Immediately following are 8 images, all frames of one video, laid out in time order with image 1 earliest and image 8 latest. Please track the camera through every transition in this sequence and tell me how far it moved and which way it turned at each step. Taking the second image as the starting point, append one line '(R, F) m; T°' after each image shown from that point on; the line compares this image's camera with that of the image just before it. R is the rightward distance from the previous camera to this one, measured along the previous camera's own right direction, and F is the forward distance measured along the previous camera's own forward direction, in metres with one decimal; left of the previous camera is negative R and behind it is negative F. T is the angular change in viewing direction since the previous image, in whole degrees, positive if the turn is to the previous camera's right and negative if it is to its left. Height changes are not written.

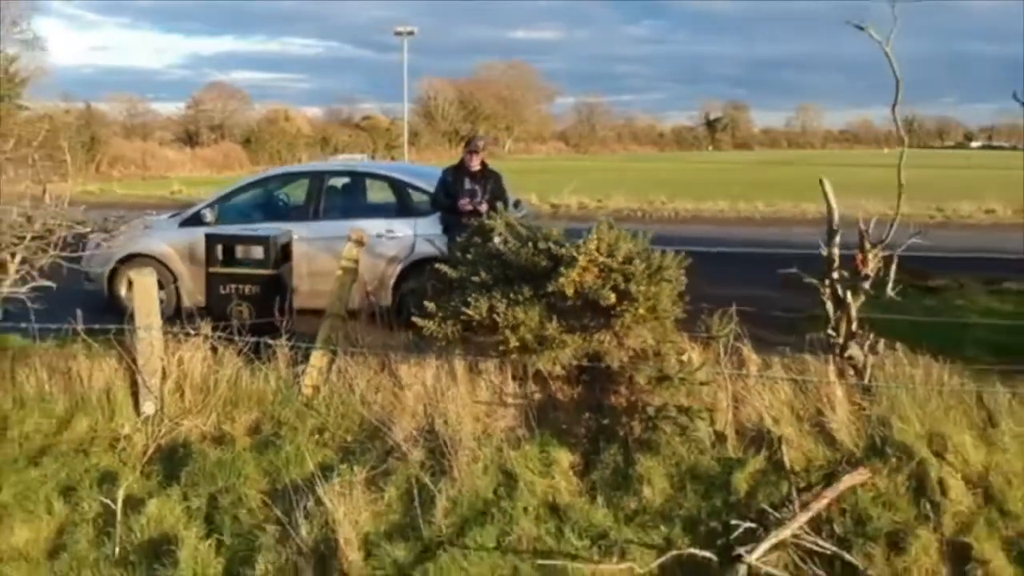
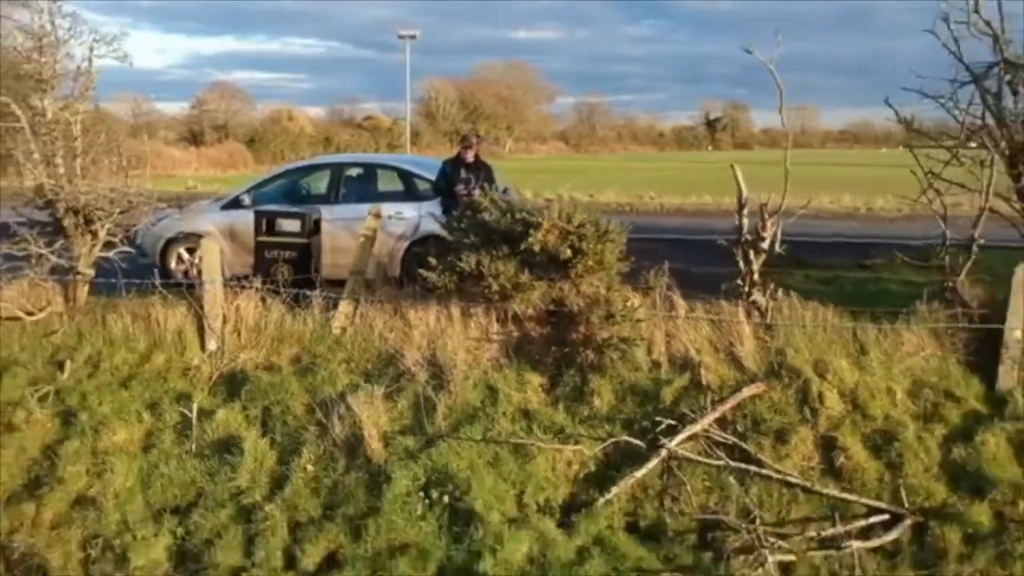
(+0.1, -1.5) m; 0°
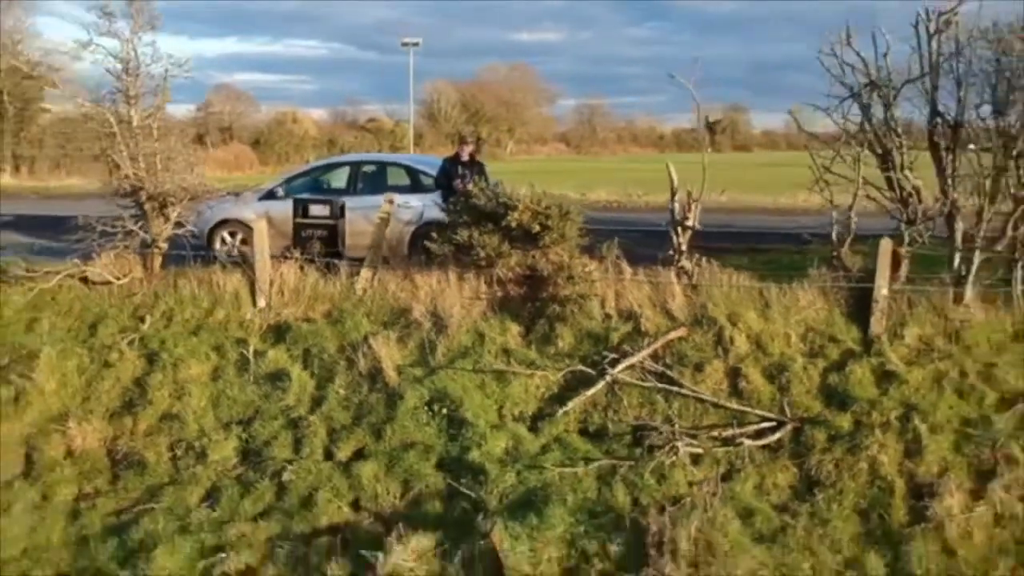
(+0.1, -1.9) m; 0°
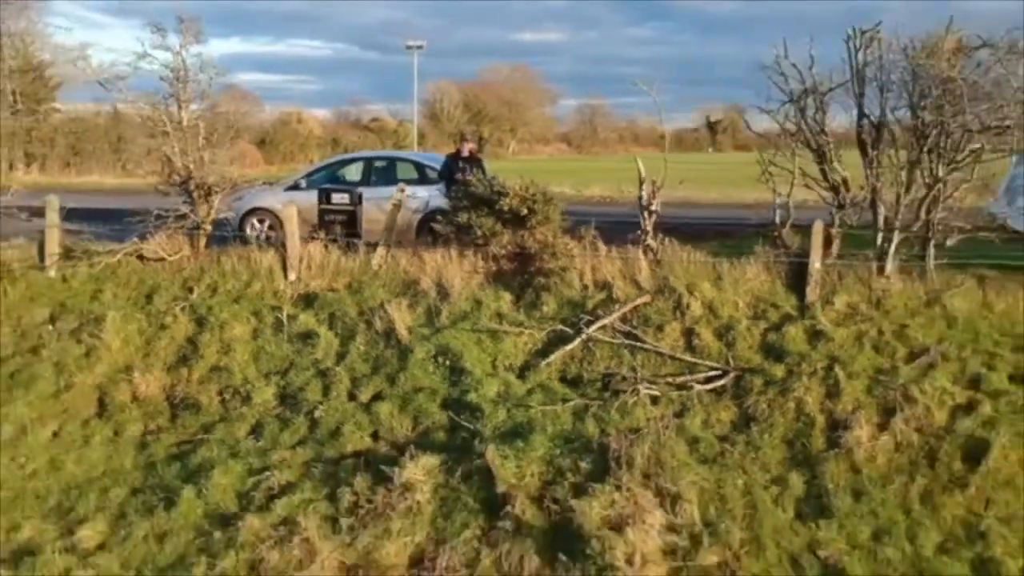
(+0.1, -1.6) m; 0°
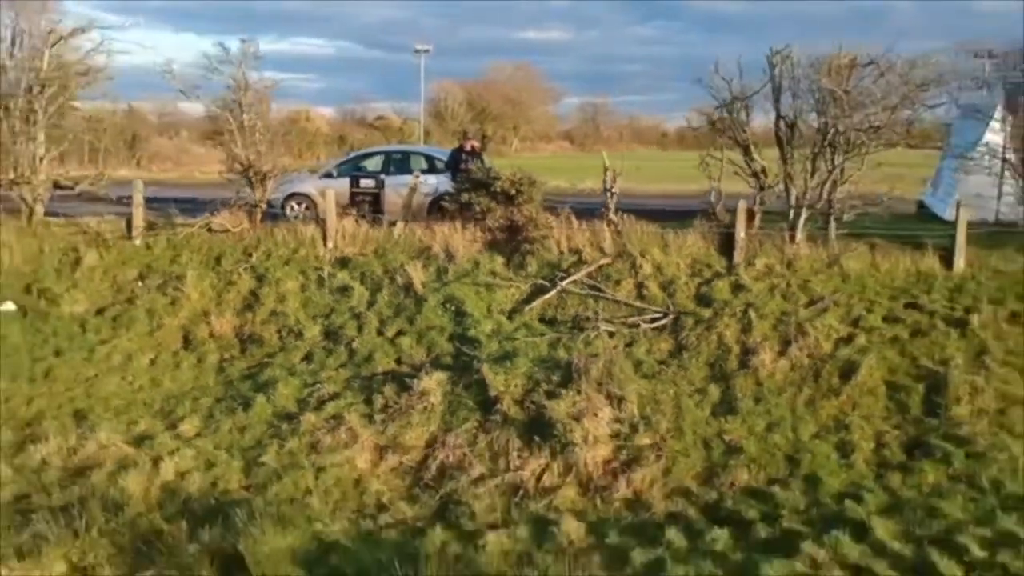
(+0.1, -2.7) m; 0°
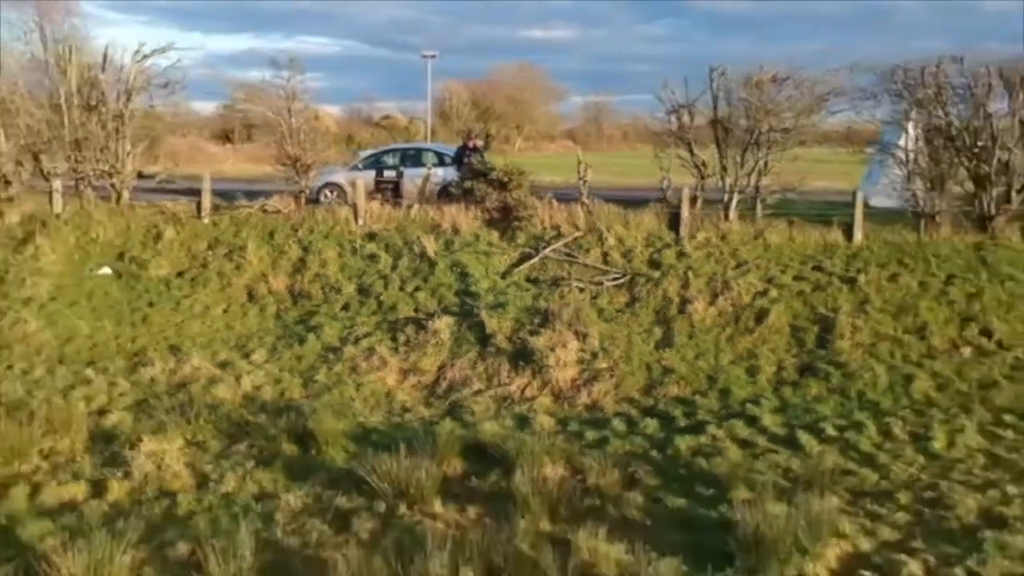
(+0.2, -3.3) m; 0°
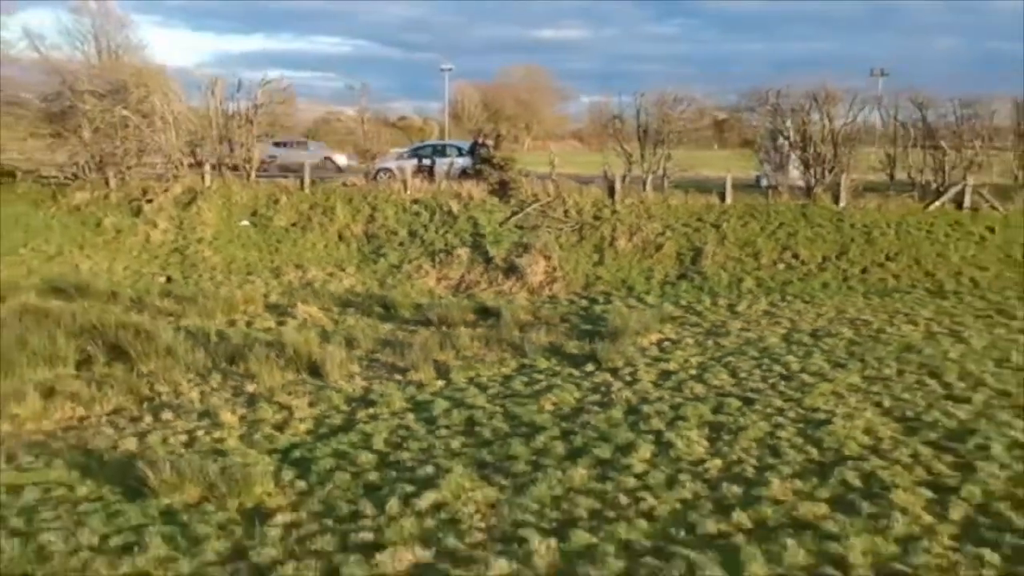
(+0.4, -8.8) m; -1°
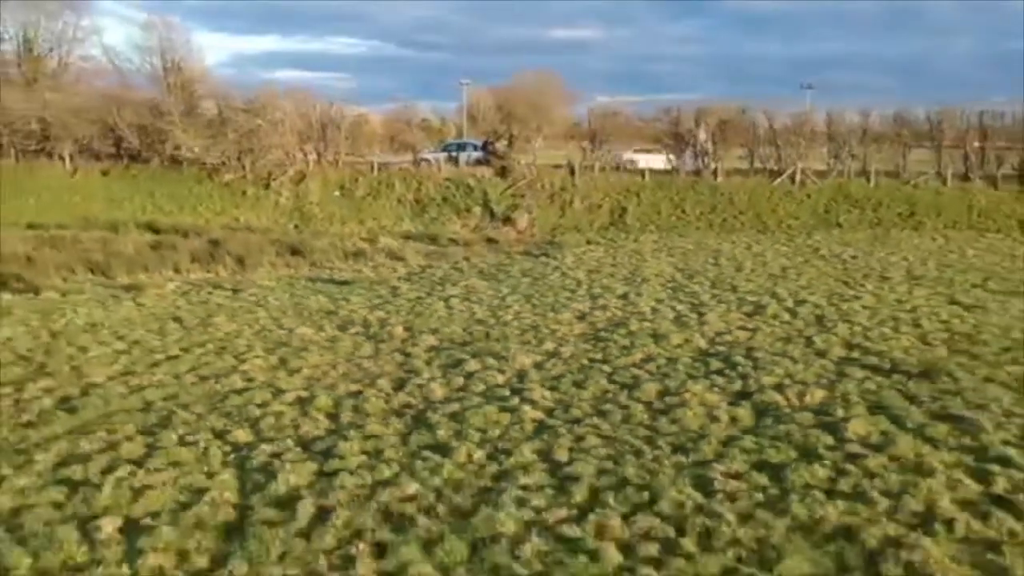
(+0.6, -13.7) m; -1°
